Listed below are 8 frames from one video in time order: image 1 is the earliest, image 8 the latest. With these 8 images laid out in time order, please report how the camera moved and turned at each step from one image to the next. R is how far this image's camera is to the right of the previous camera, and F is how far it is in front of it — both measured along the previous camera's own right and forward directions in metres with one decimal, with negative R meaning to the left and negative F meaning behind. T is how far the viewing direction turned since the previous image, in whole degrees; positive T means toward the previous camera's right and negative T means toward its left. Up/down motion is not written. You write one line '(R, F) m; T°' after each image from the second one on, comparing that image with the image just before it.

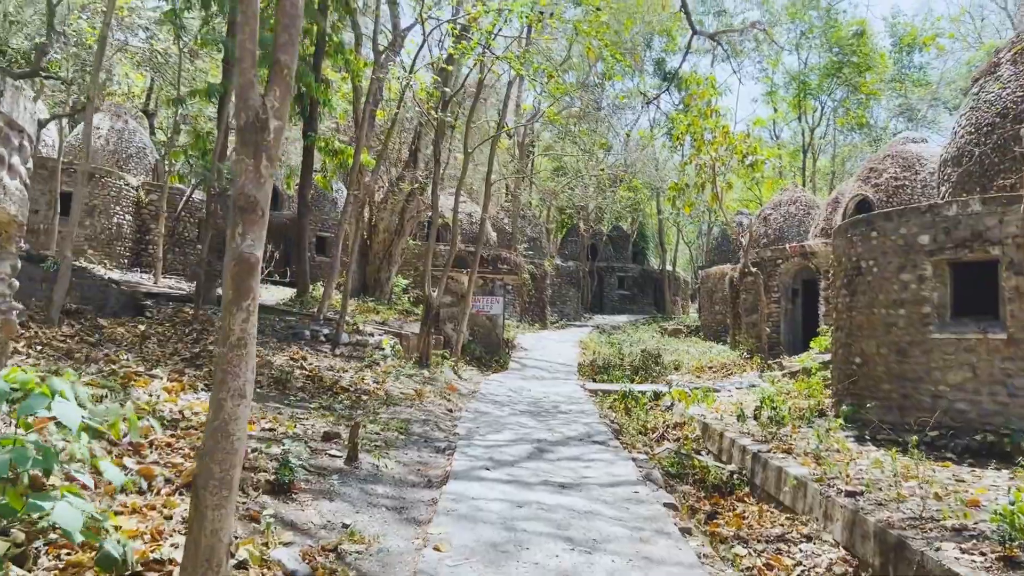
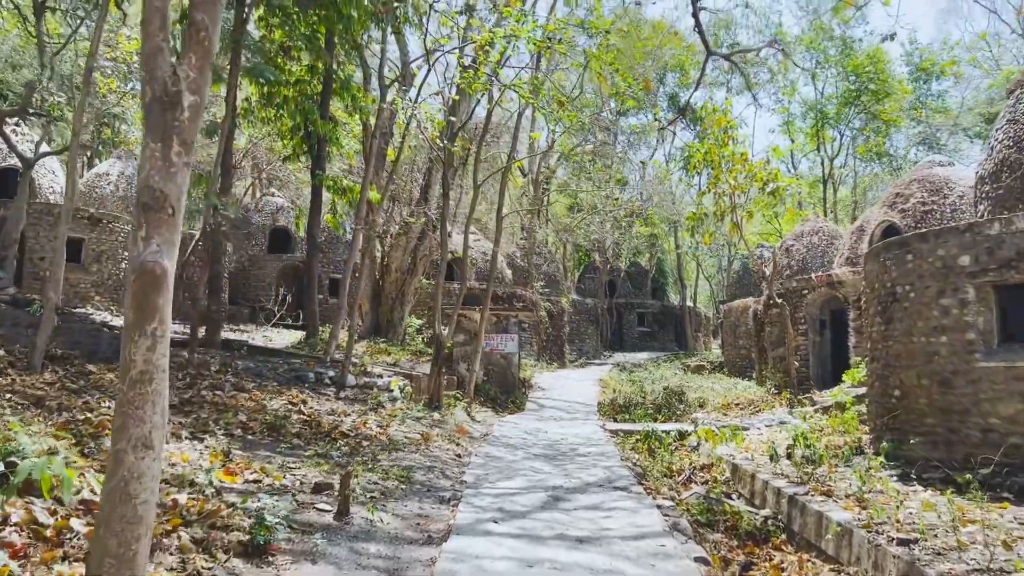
(+0.1, +0.4) m; -1°
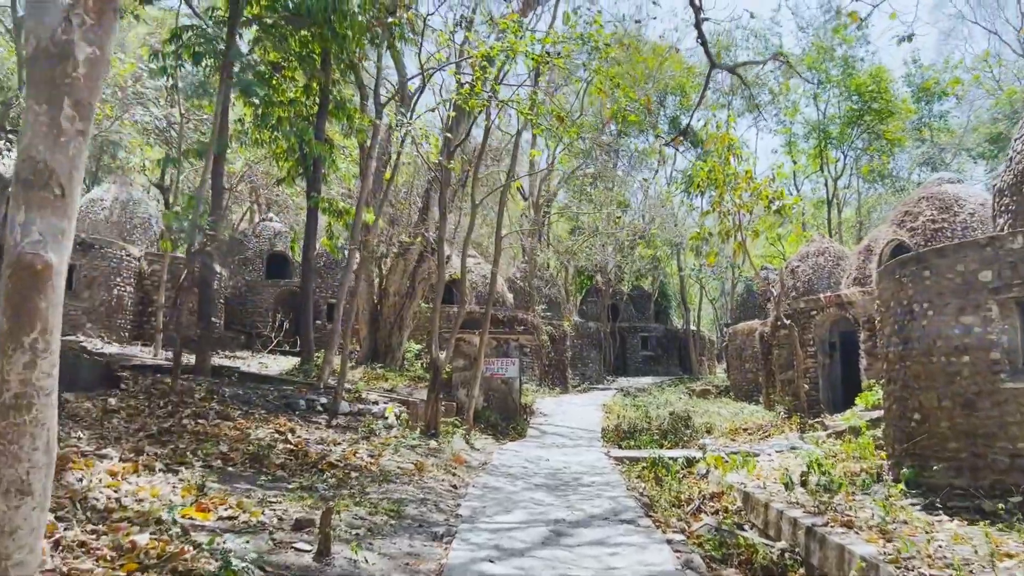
(0.0, +0.3) m; 0°
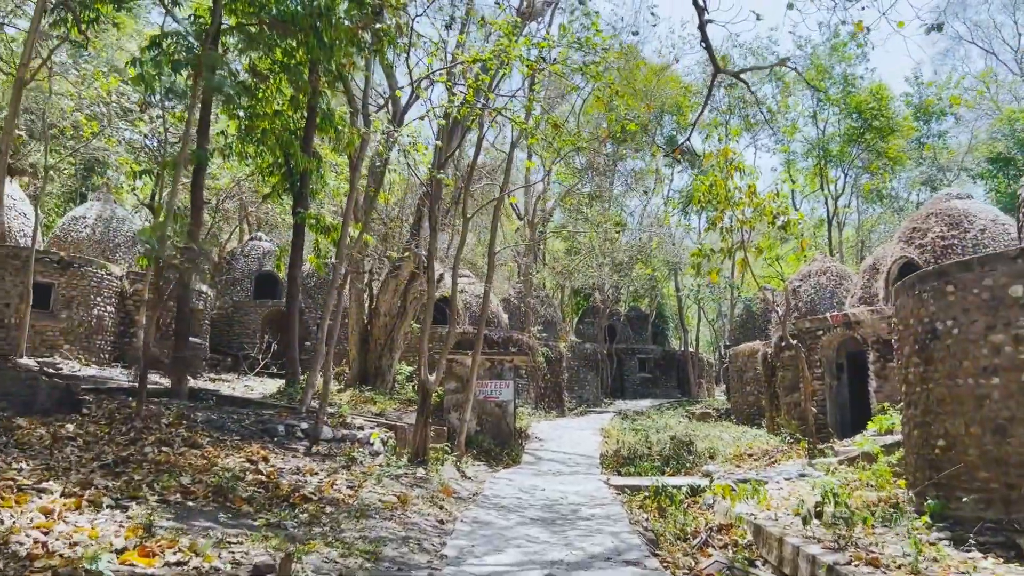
(0.0, +0.5) m; 0°
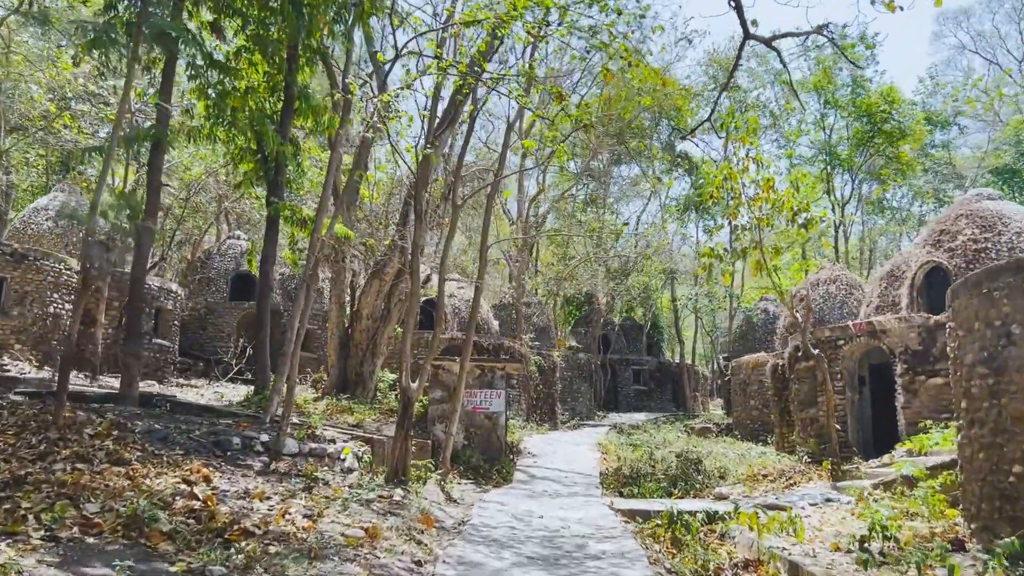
(0.0, +1.0) m; +1°
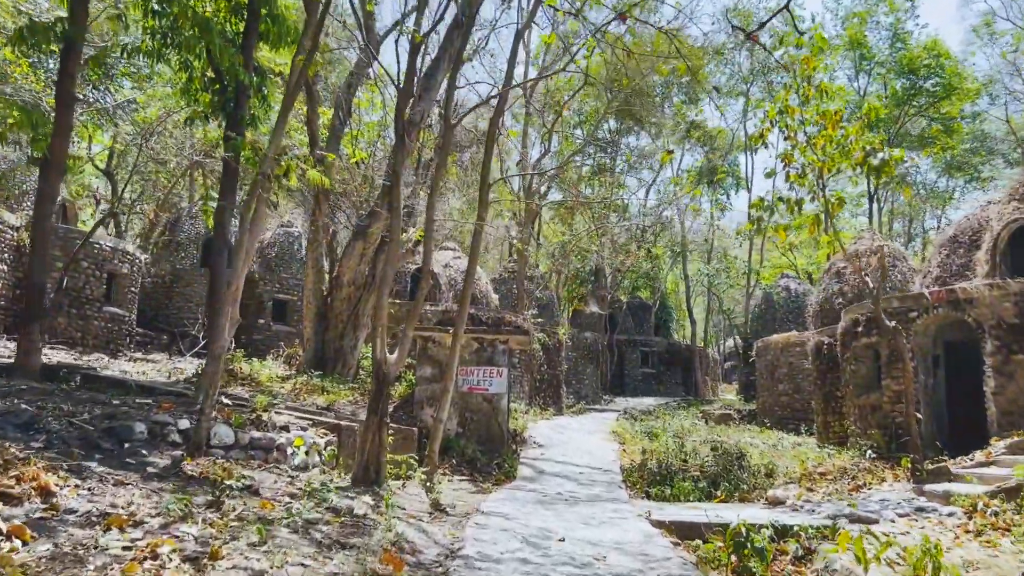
(-0.1, +1.8) m; 0°
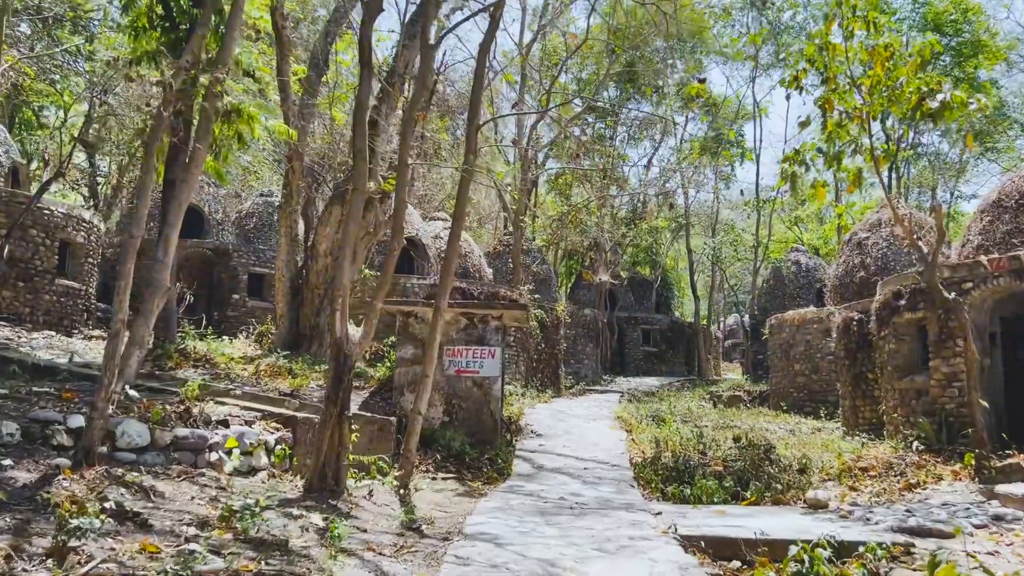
(0.0, +1.2) m; 0°
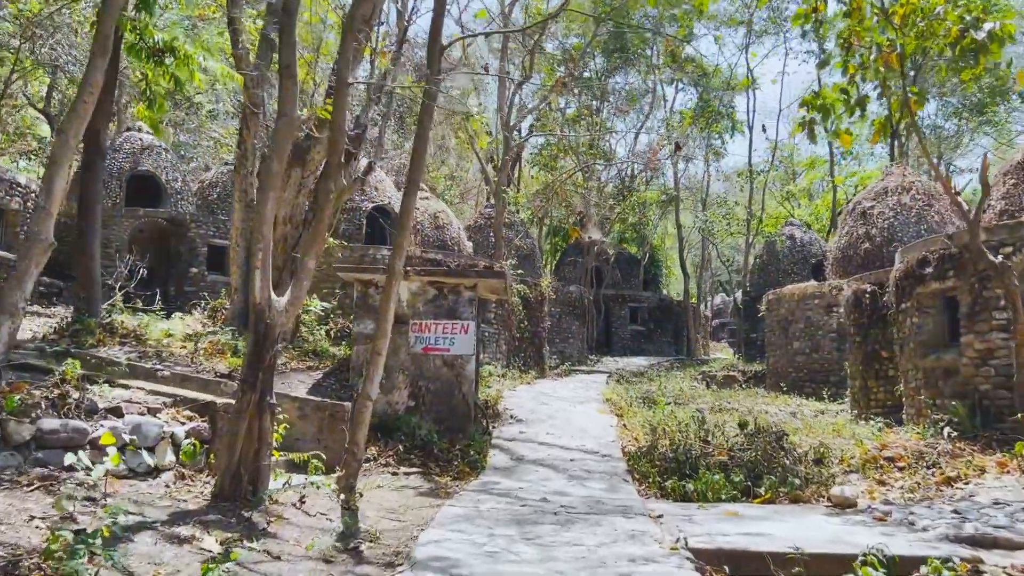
(+0.1, +1.0) m; +1°
